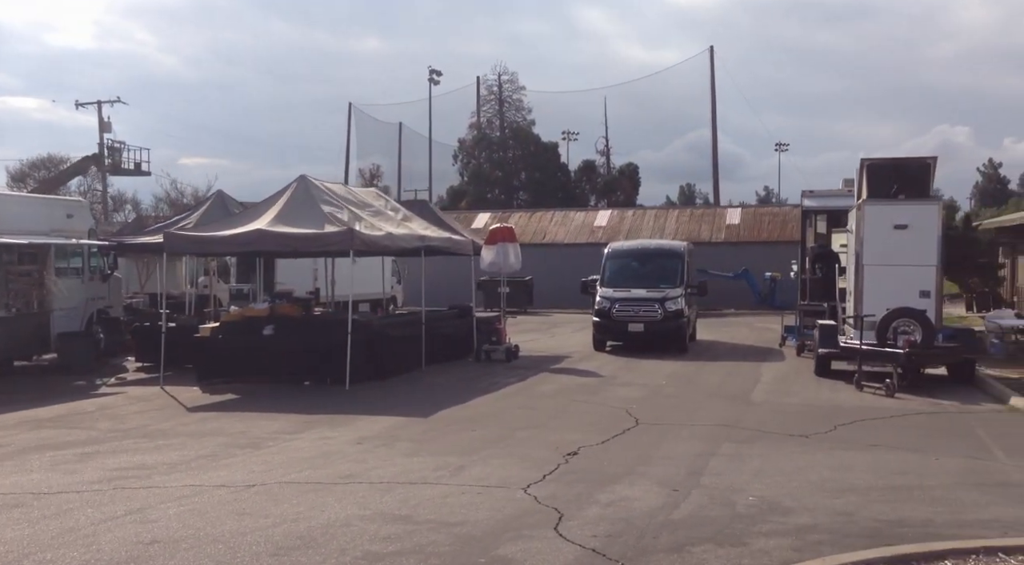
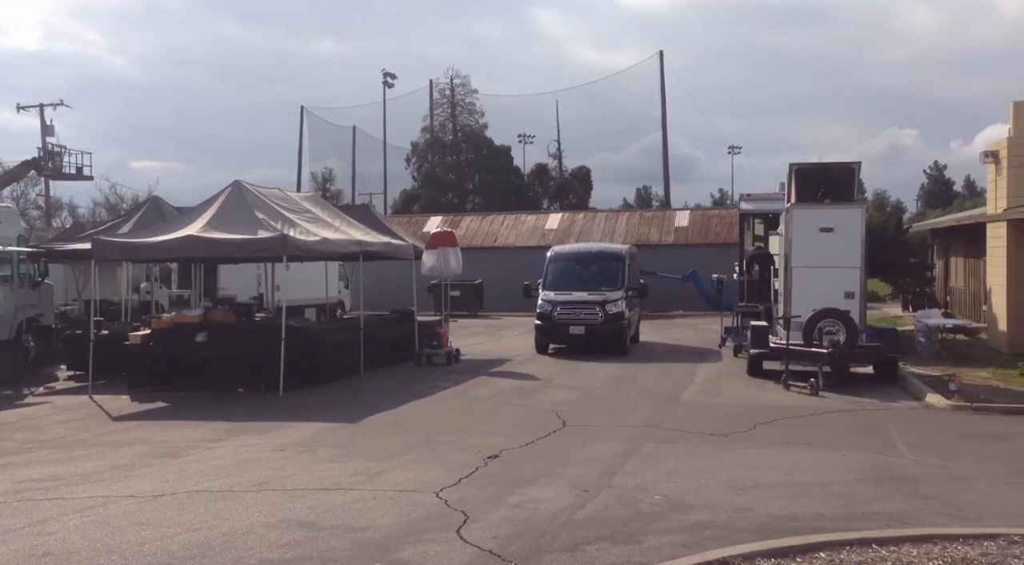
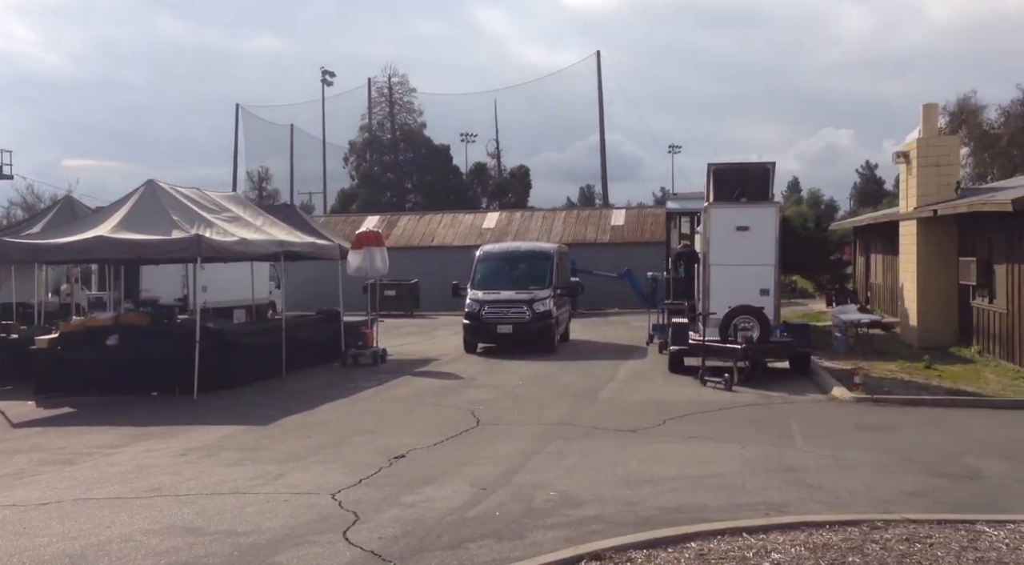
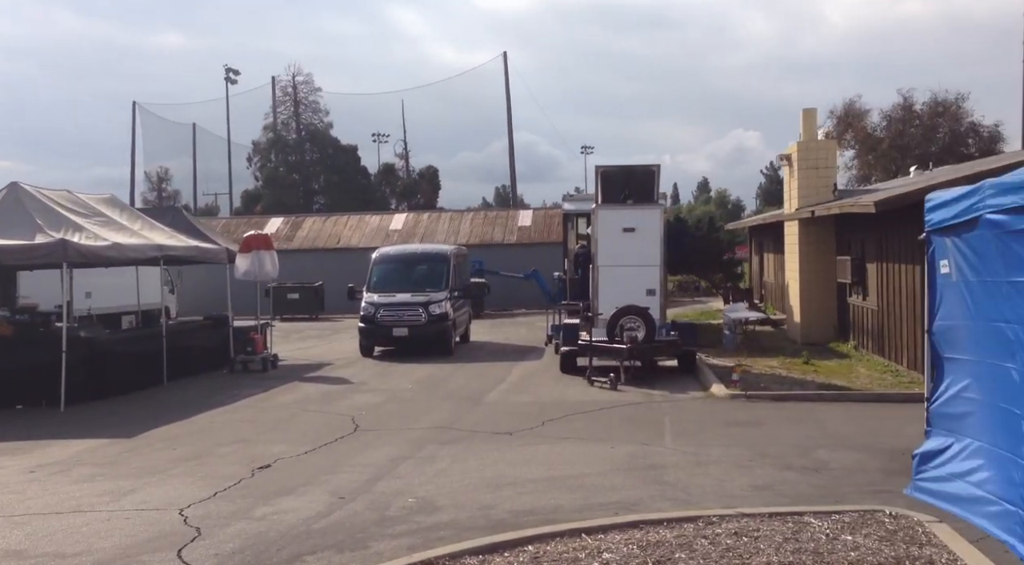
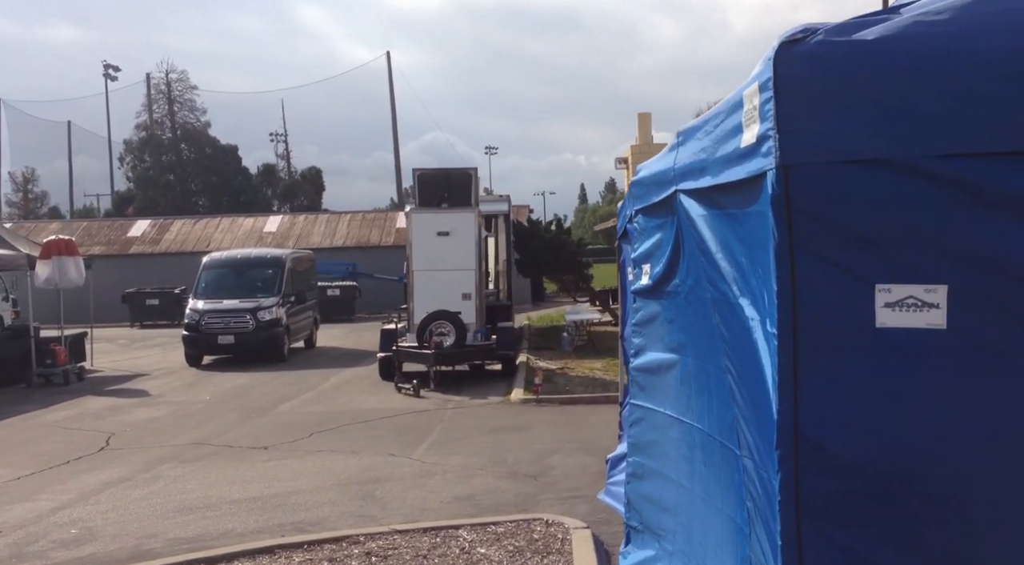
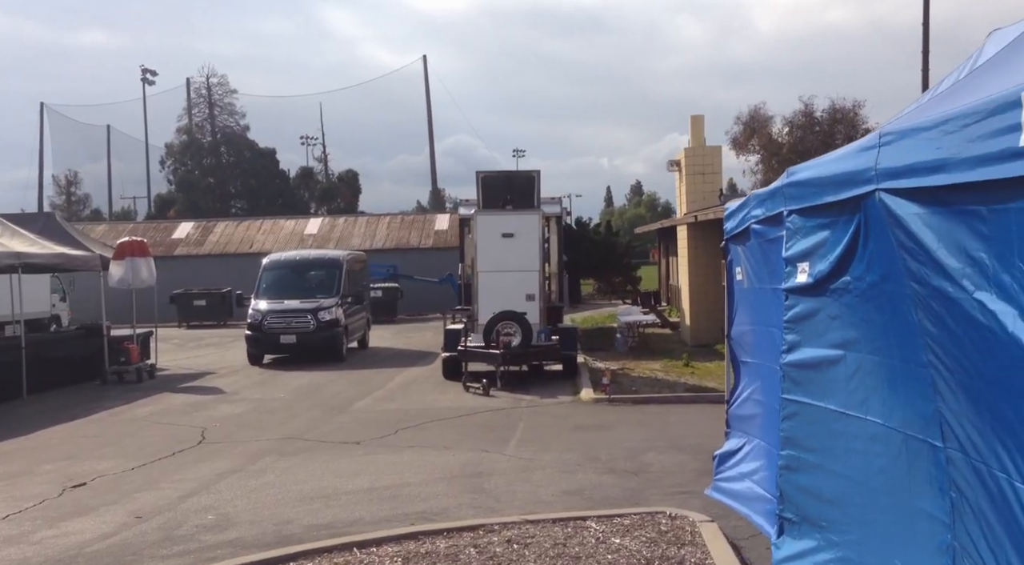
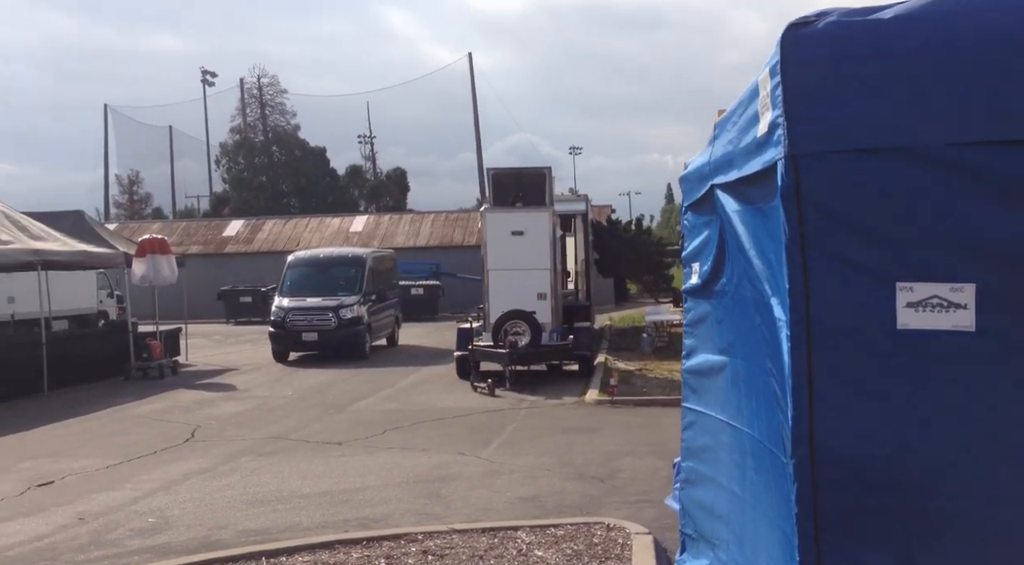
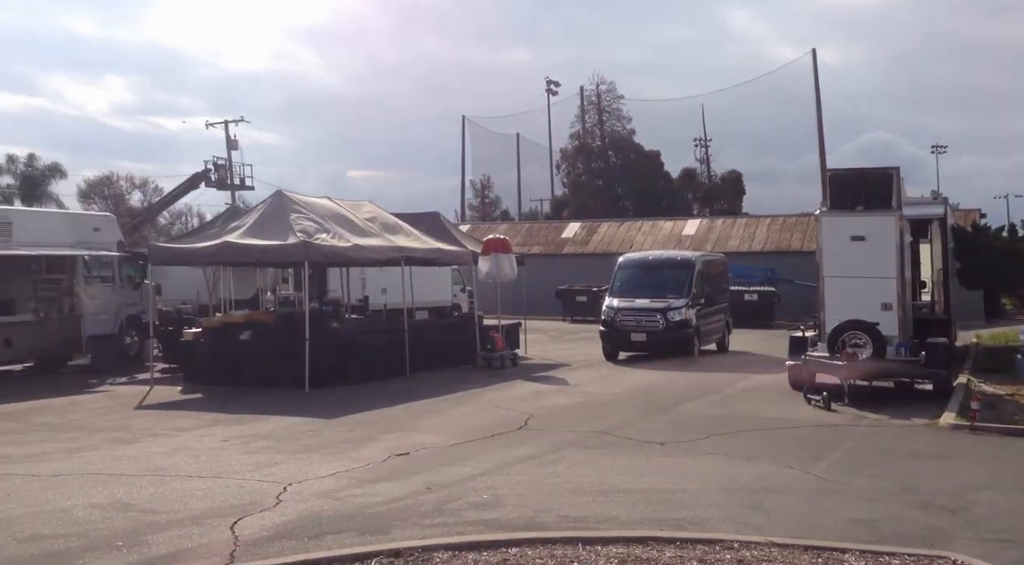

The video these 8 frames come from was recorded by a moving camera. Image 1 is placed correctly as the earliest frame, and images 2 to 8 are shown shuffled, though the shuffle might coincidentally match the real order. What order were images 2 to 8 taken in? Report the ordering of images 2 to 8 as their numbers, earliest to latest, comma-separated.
2, 3, 4, 6, 5, 7, 8
